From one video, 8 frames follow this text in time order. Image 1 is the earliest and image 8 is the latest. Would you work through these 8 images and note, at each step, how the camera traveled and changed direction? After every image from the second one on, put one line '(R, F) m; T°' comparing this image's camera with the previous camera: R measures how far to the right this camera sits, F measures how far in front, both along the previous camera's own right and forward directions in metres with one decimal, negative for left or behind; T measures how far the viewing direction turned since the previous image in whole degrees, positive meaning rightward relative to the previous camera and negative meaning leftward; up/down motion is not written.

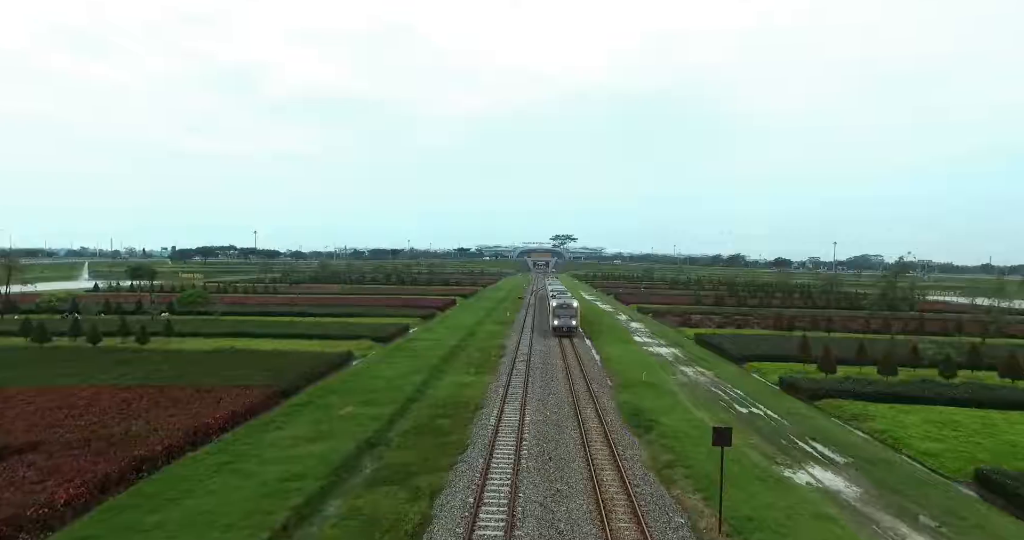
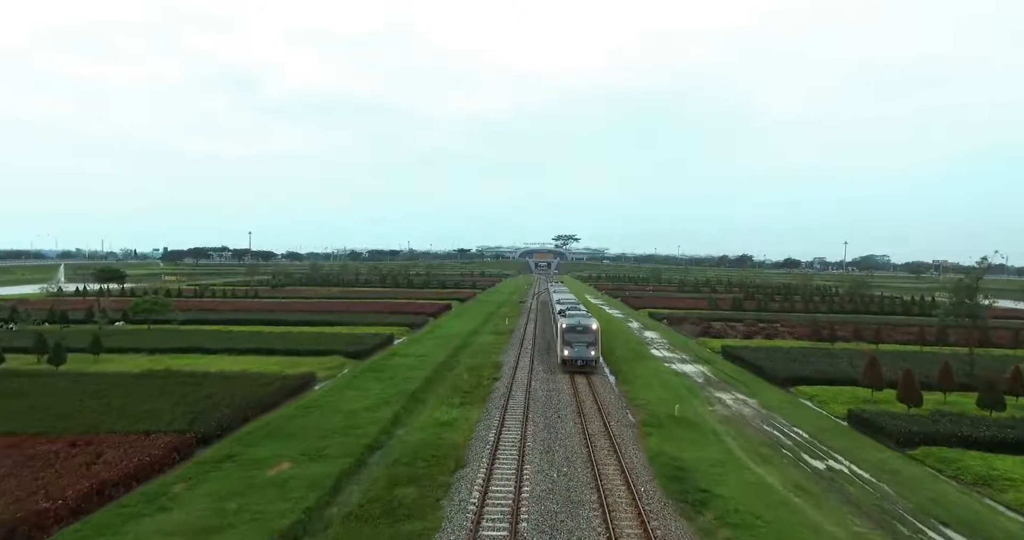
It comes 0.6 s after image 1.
(+0.2, +4.6) m; 0°
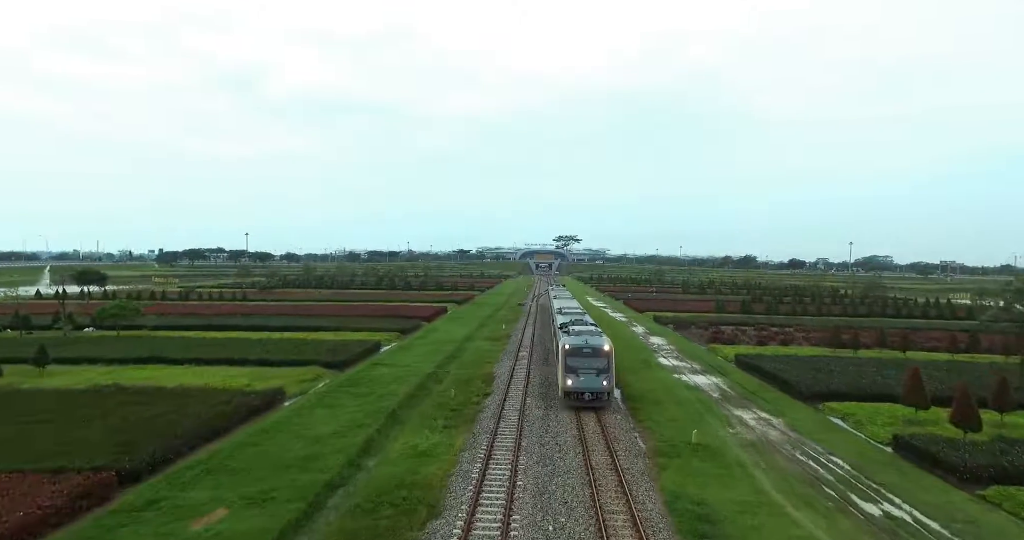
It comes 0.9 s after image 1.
(+0.3, +2.3) m; 0°
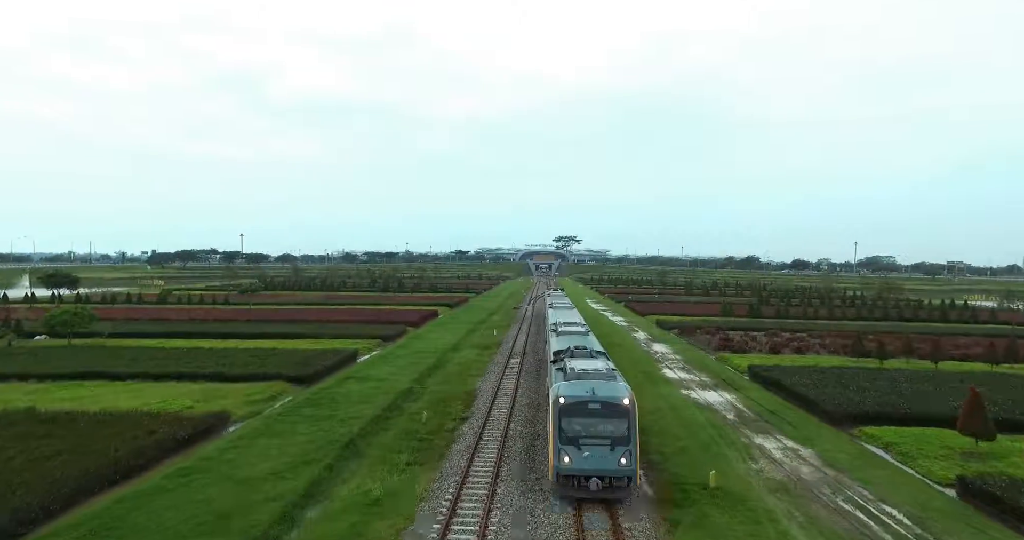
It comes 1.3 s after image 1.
(+0.6, +2.8) m; 0°
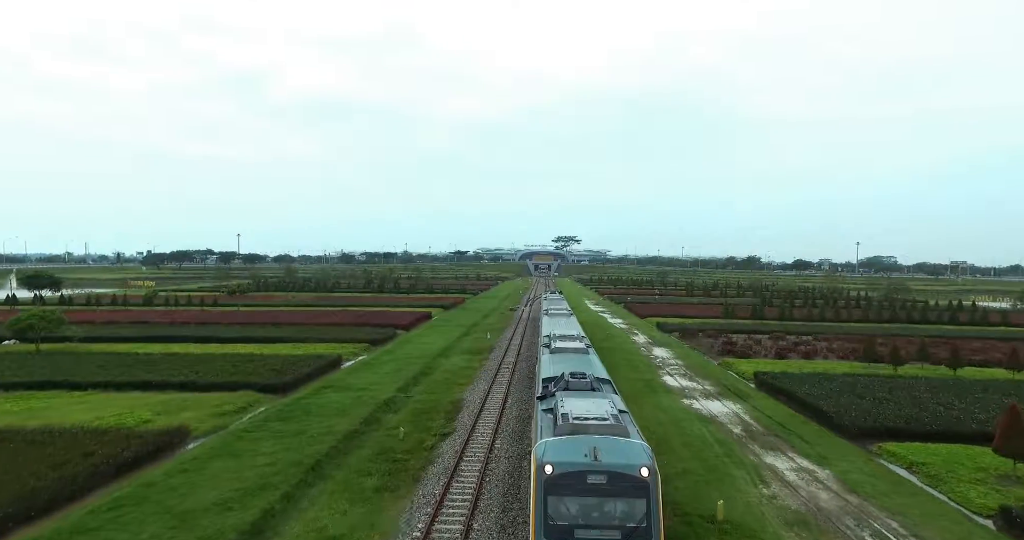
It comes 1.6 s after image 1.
(+0.4, +1.4) m; 0°
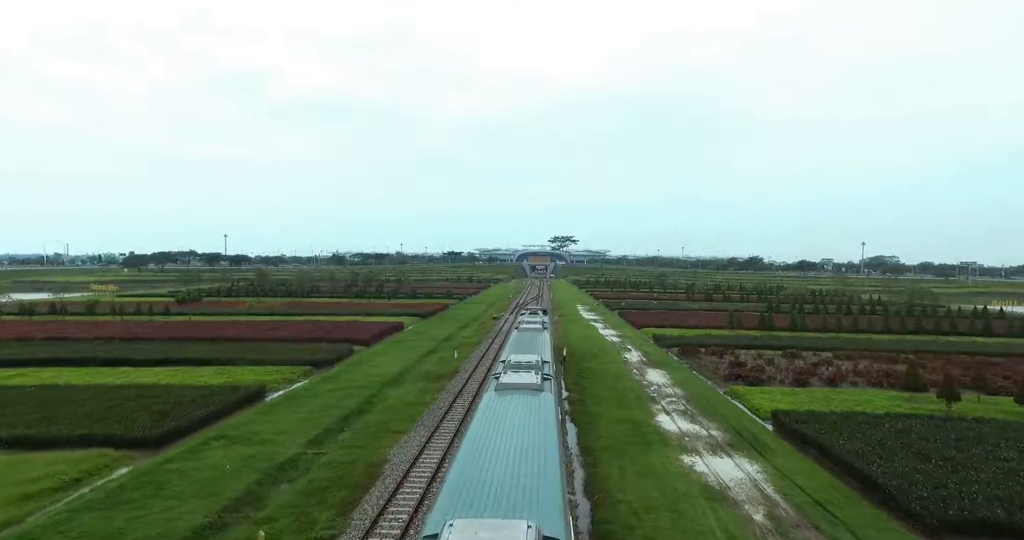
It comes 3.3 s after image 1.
(+1.5, +4.9) m; 0°
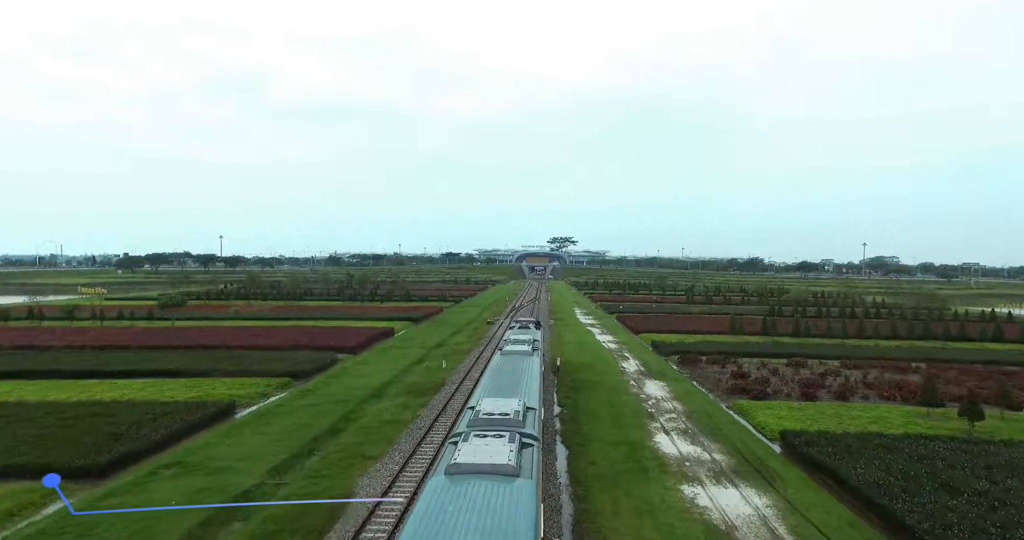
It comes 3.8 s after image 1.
(+0.4, +1.5) m; 0°
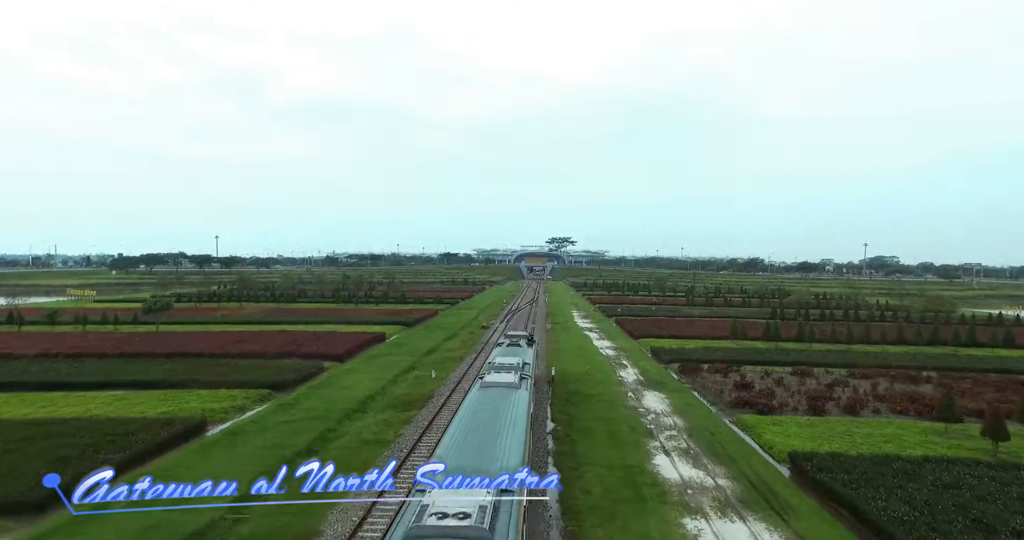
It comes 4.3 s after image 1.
(+0.3, +1.3) m; 0°
